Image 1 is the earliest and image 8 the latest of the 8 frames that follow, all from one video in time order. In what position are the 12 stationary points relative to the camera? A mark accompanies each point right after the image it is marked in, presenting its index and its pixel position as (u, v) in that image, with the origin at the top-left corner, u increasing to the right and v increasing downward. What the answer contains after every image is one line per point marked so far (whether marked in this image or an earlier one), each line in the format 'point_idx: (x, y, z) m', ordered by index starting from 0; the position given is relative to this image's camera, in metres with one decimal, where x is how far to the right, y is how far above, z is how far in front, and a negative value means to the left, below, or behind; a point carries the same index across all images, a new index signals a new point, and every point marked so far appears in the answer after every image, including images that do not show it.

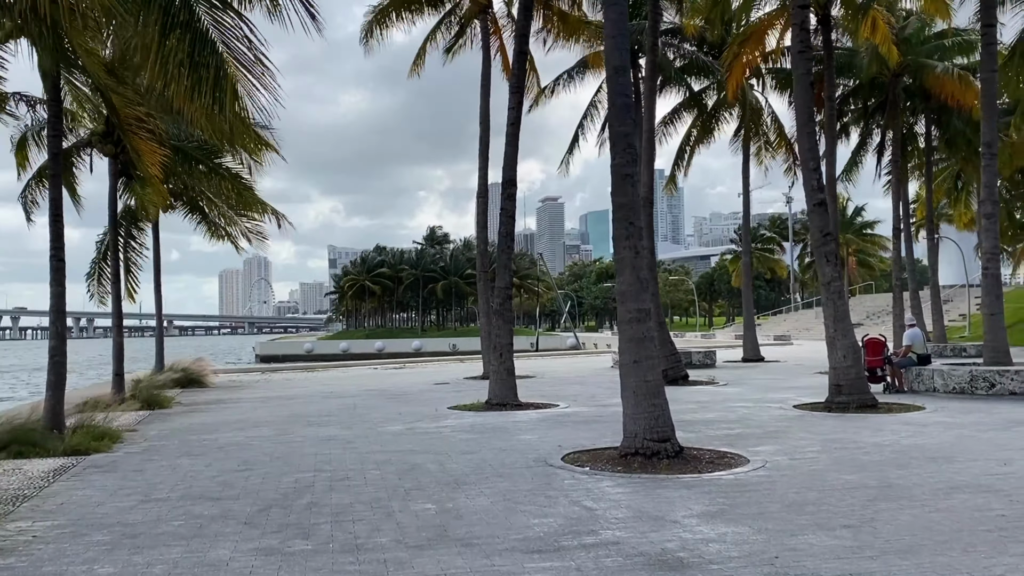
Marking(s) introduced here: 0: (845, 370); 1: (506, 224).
0: (+5.1, -1.3, +13.9) m
1: (-0.1, +1.1, +15.5) m
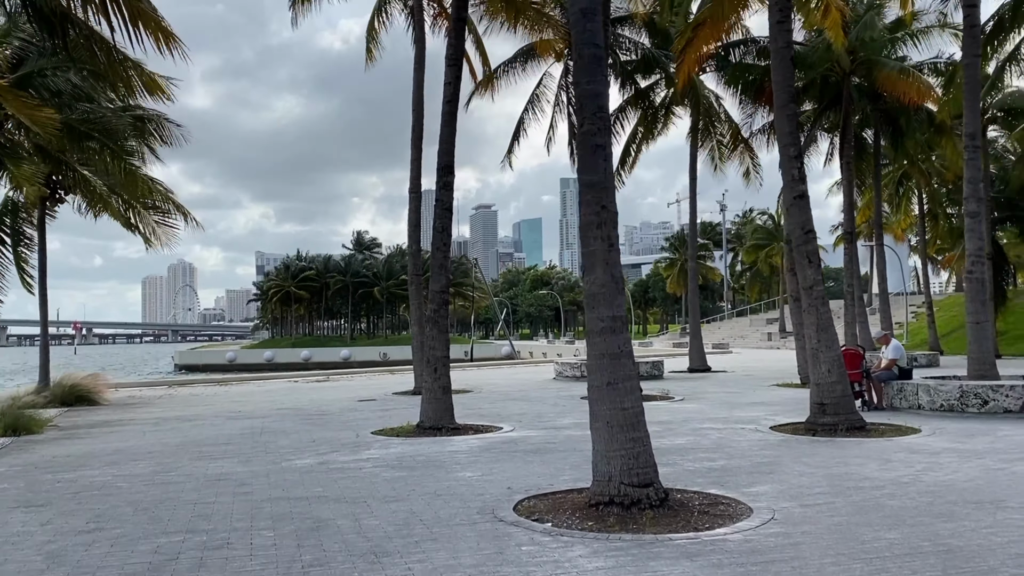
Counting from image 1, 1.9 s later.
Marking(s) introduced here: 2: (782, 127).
0: (+4.2, -1.3, +12.1) m
1: (-1.0, +1.0, +13.3) m
2: (+3.7, +2.2, +12.4) m
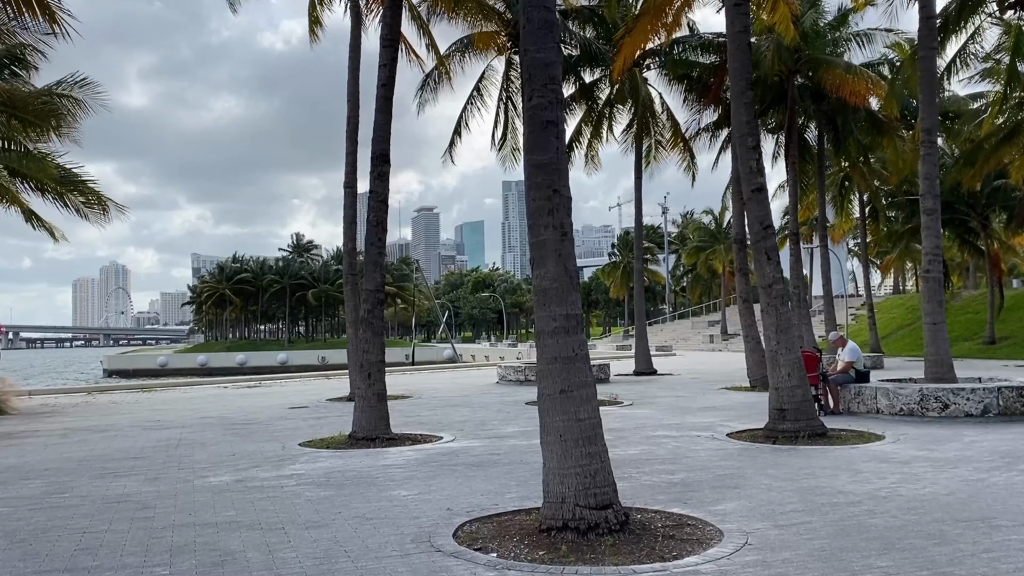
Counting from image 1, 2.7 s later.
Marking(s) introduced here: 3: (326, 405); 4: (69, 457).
0: (+3.5, -1.3, +11.5) m
1: (-1.8, +1.0, +12.3) m
2: (+2.9, +2.2, +11.7) m
3: (-3.7, -2.3, +18.1) m
4: (-5.6, -2.1, +11.5) m
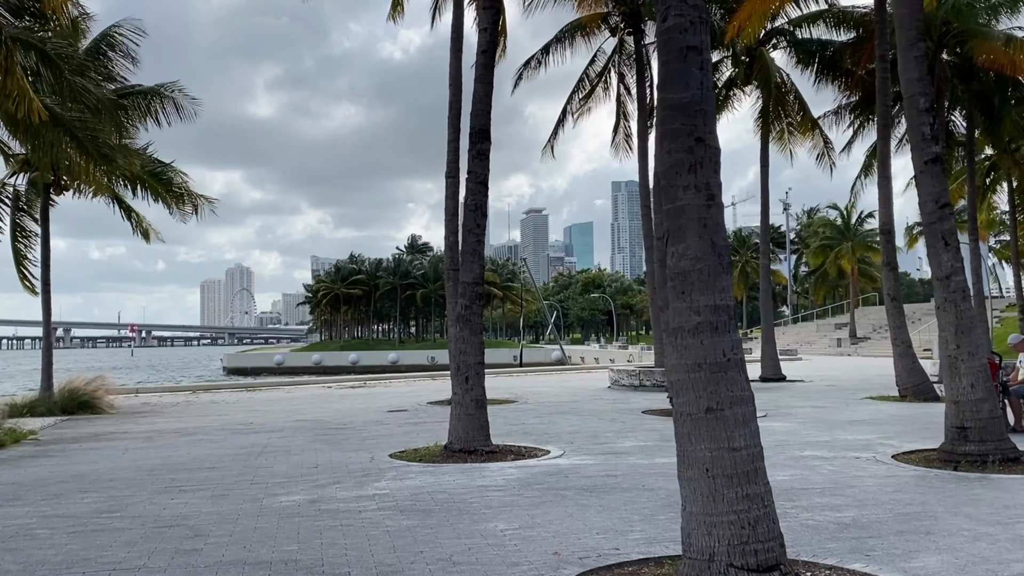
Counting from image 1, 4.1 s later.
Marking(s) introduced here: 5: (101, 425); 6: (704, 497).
0: (+4.8, -1.2, +9.4) m
1: (-0.4, +1.1, +10.9) m
2: (+4.2, +2.3, +9.7) m
3: (-1.6, -2.3, +16.8) m
4: (-4.2, -2.0, +10.5) m
5: (-7.1, -2.4, +15.9) m
6: (+1.0, -1.1, +4.7) m
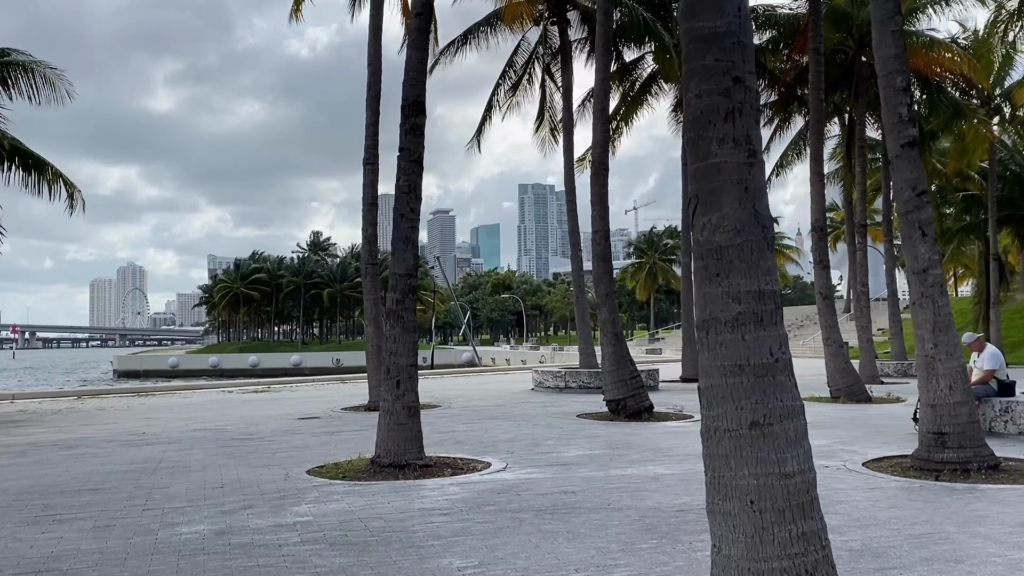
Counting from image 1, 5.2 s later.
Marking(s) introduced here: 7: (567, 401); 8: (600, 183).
0: (+4.2, -1.2, +8.7) m
1: (-1.1, +1.2, +9.7) m
2: (+3.7, +2.4, +9.0) m
3: (-2.9, -2.2, +15.4) m
4: (-4.9, -1.9, +8.8) m
5: (-8.3, -2.3, +13.9) m
6: (+0.9, -1.0, +3.7) m
7: (+1.0, -2.2, +17.5) m
8: (+1.4, +1.7, +14.6) m
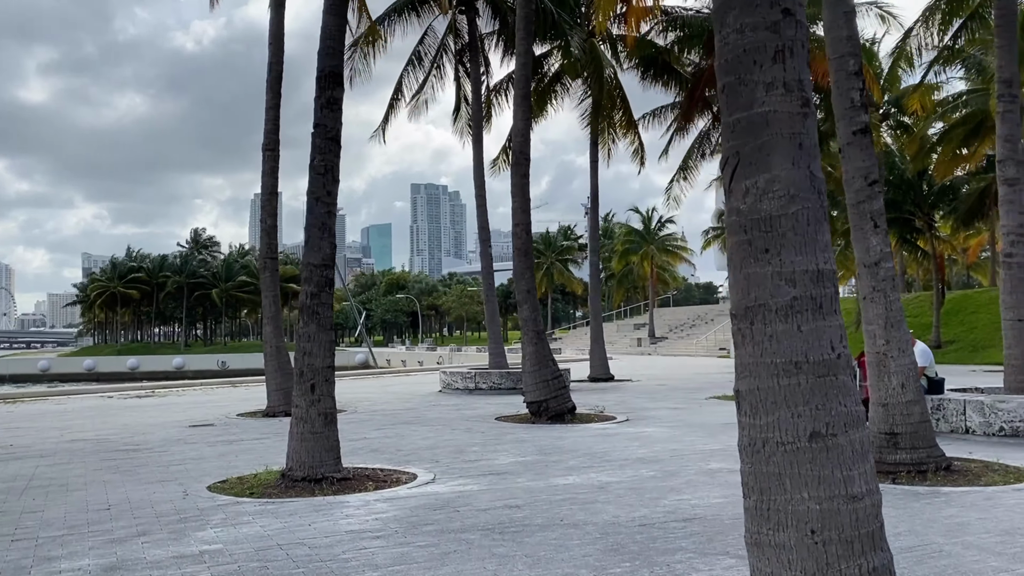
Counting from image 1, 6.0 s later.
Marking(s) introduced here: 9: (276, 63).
0: (+3.6, -1.1, +8.3) m
1: (-1.8, +1.3, +8.7) m
2: (+3.0, +2.4, +8.6) m
3: (-4.2, -2.1, +14.2) m
4: (-5.4, -1.8, +7.4) m
5: (-9.4, -2.2, +12.0) m
6: (+1.0, -0.9, +2.9) m
7: (-0.6, -2.1, +16.7) m
8: (+0.1, +1.7, +13.8) m
9: (-4.2, +4.0, +16.1) m
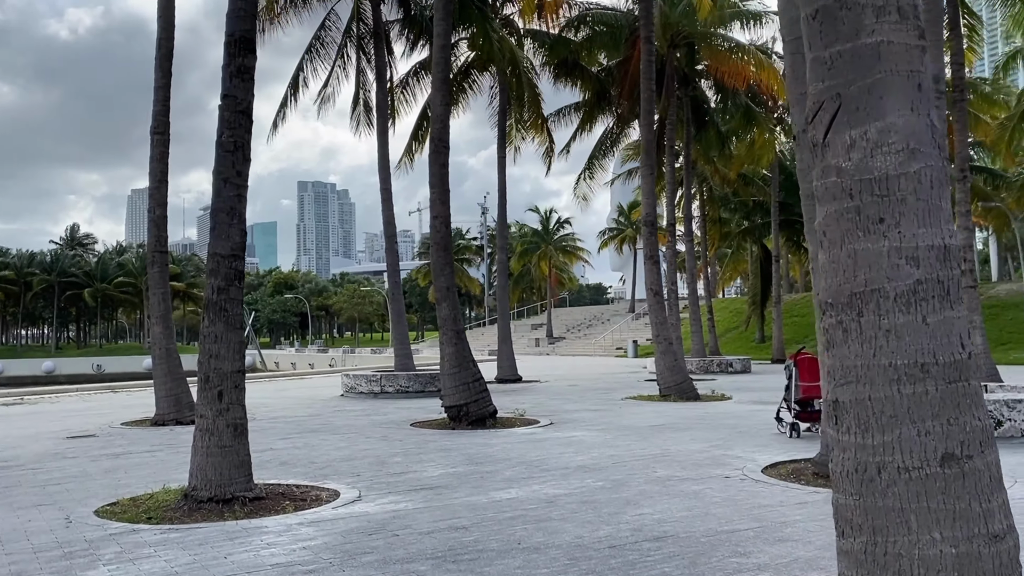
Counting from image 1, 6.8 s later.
0: (+3.1, -1.1, +7.9) m
1: (-2.3, +1.3, +7.6) m
2: (+2.5, +2.5, +8.1) m
3: (-5.4, -2.0, +12.8) m
4: (-5.8, -1.8, +5.9) m
5: (-10.3, -2.1, +10.0) m
6: (+1.1, -0.9, +2.3) m
7: (-2.1, -2.1, +15.7) m
8: (-1.0, +1.8, +13.0) m
9: (-5.6, +4.0, +14.7) m
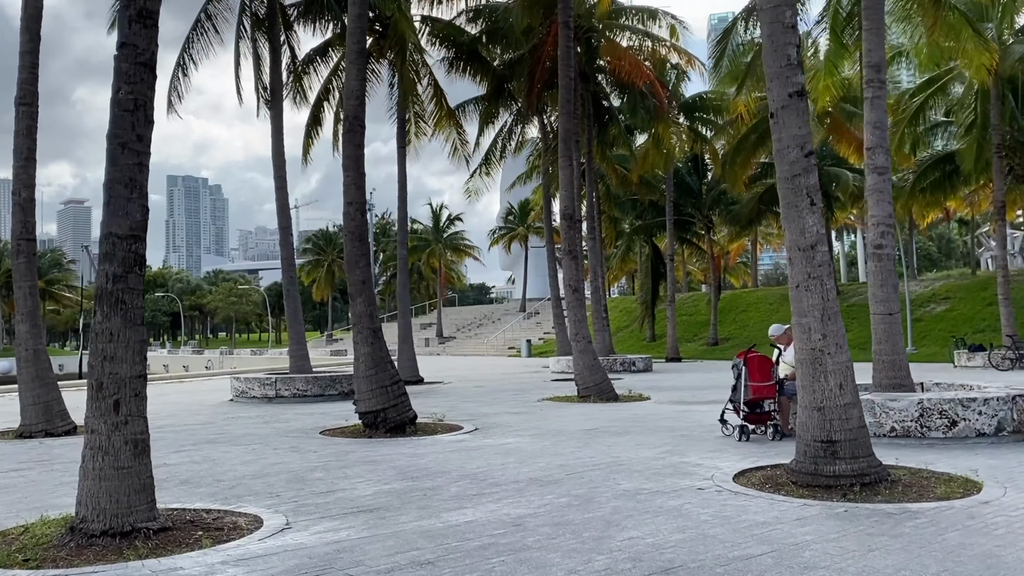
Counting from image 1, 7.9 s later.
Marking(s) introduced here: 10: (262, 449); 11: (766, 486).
0: (+2.7, -1.0, +7.3) m
1: (-2.6, +1.4, +6.3) m
2: (+2.1, +2.5, +7.4) m
3: (-6.4, -1.9, +11.0) m
4: (-5.9, -1.7, +4.2) m
5: (-10.9, -2.0, +7.6) m
6: (+1.4, -0.8, +1.4) m
7: (-3.5, -2.0, +14.3) m
8: (-2.0, +1.9, +11.8) m
9: (-6.8, +4.1, +12.9) m
10: (-2.9, -1.8, +10.5) m
11: (+2.1, -1.6, +7.4) m
